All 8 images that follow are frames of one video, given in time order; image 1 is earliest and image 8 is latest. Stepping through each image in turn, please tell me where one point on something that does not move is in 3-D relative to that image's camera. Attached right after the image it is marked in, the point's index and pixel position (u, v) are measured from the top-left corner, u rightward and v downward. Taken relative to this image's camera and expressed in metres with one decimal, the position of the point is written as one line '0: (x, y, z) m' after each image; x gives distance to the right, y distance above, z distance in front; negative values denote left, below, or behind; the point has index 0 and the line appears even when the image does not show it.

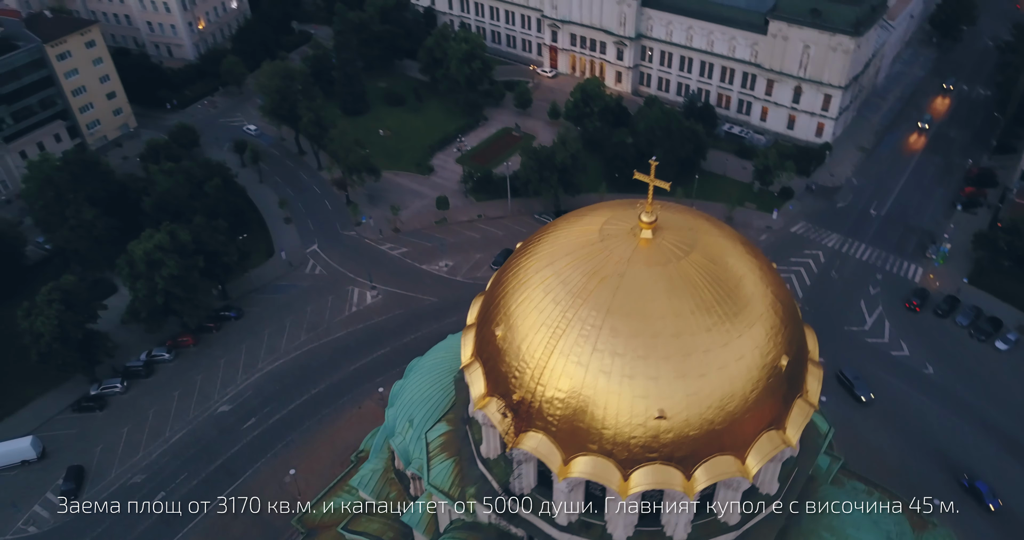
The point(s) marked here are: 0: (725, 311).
0: (+4.0, -0.8, +14.7) m
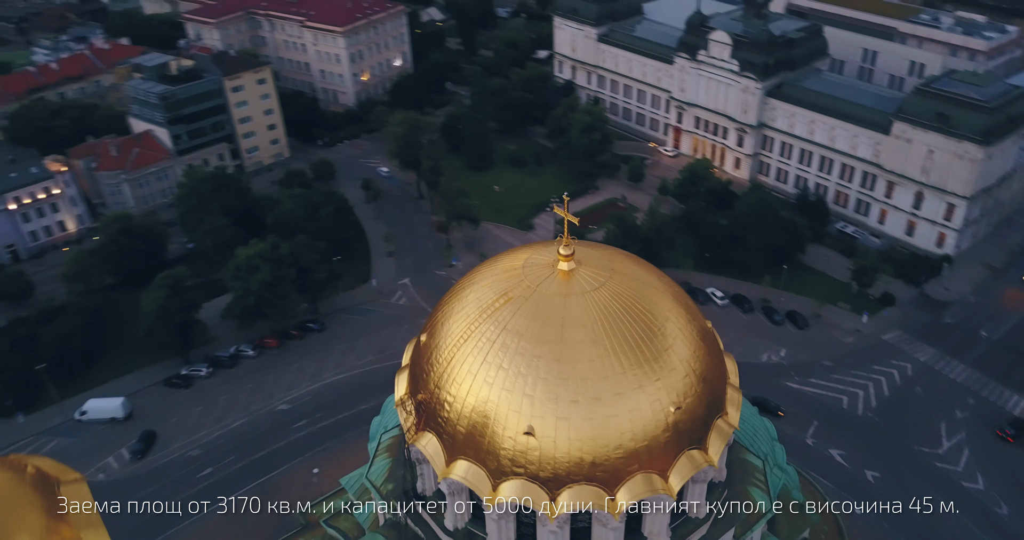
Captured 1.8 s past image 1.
0: (+1.9, -1.5, +15.3) m
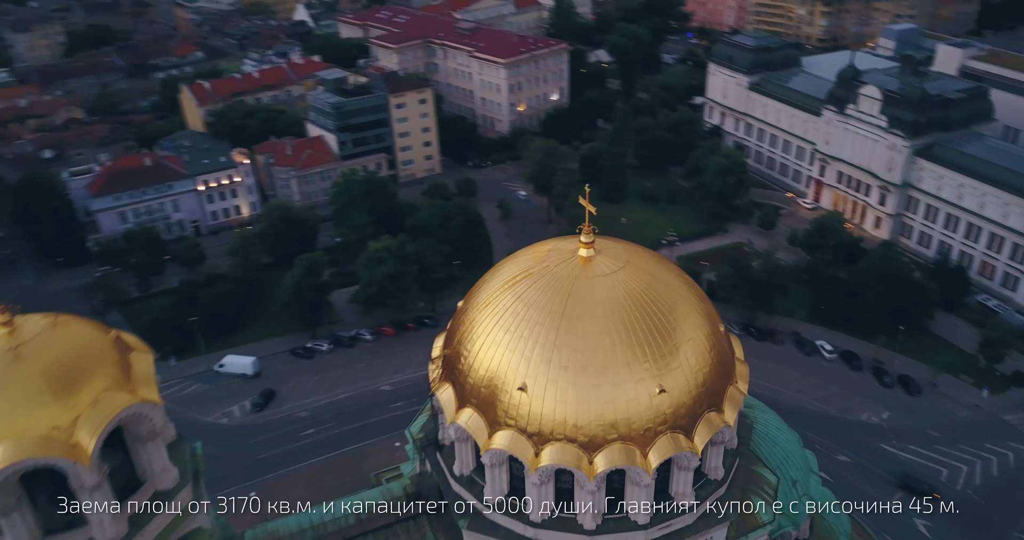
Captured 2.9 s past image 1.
0: (+2.1, -1.2, +16.8) m
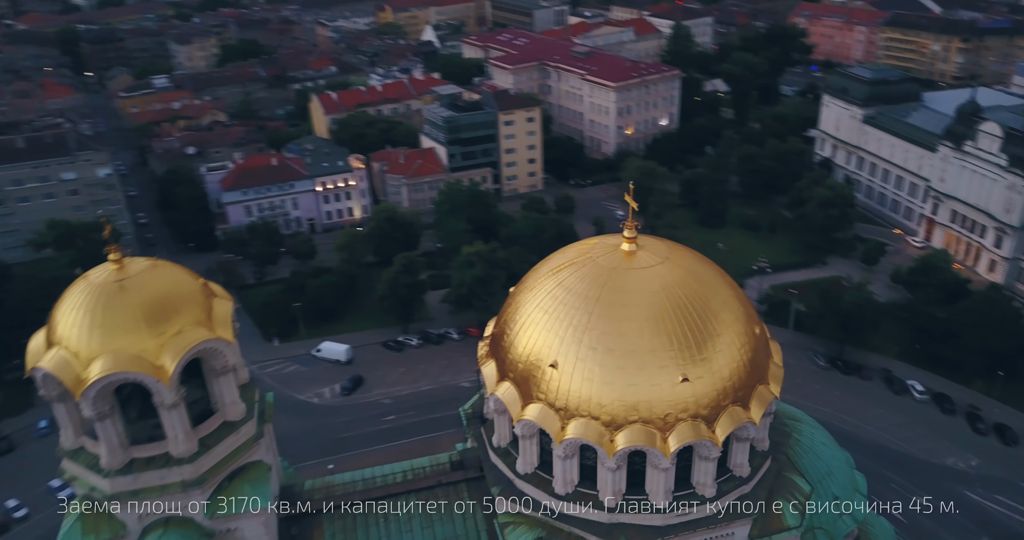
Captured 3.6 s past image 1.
0: (+2.9, -1.0, +17.8) m
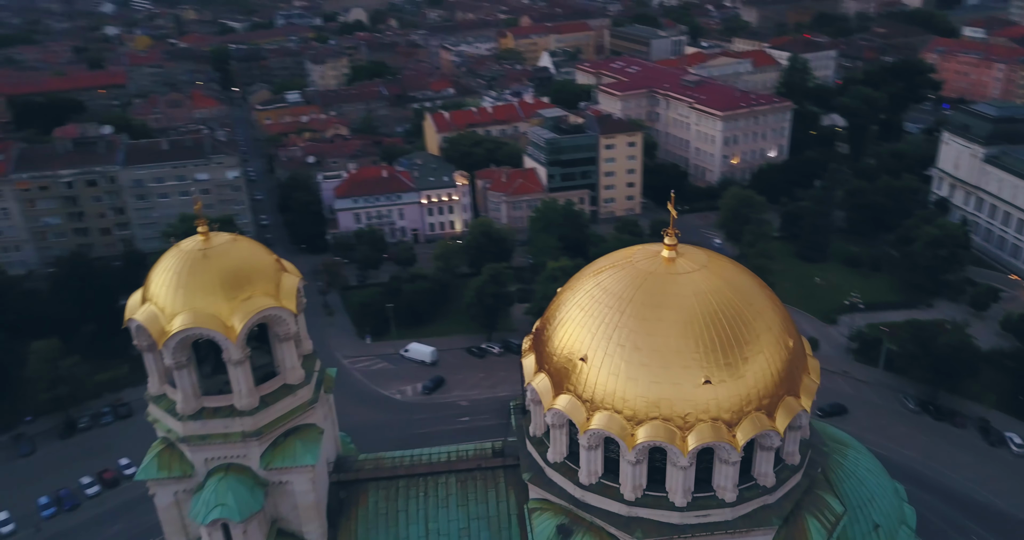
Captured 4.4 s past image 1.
0: (+3.8, -1.1, +18.6) m
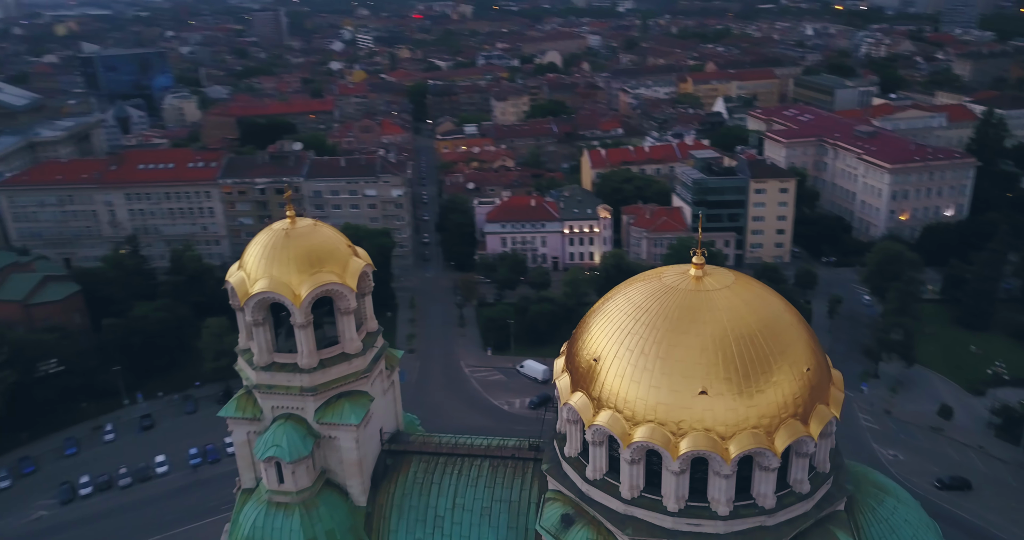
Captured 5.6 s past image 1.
0: (+4.2, -1.4, +19.6) m
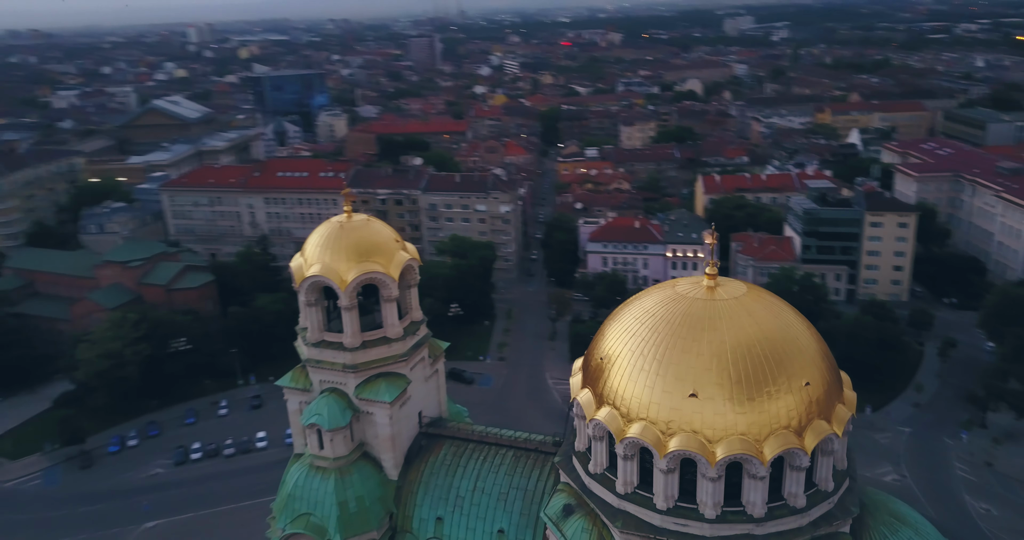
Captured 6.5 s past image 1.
0: (+4.4, -1.6, +20.3) m
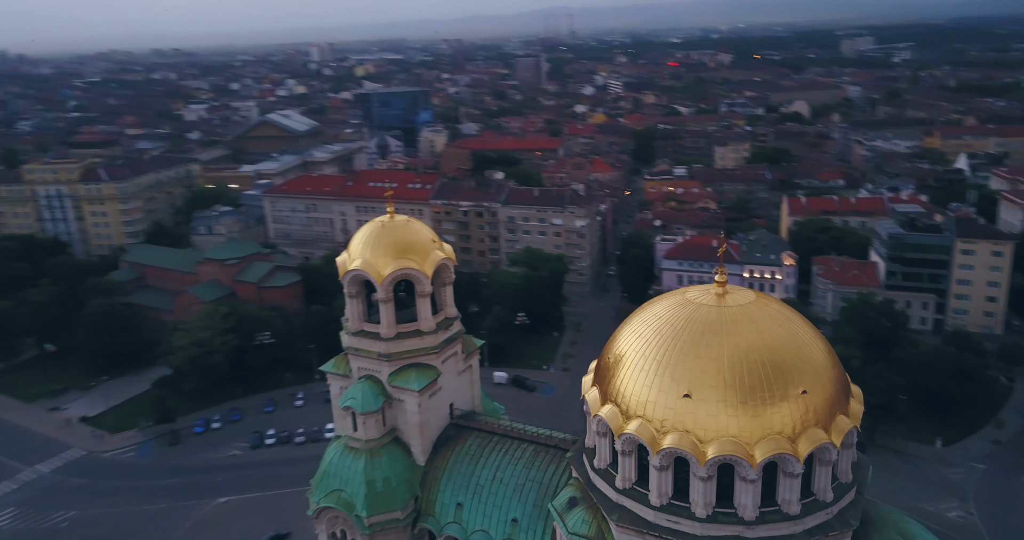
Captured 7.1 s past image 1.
0: (+4.6, -1.8, +20.9) m
